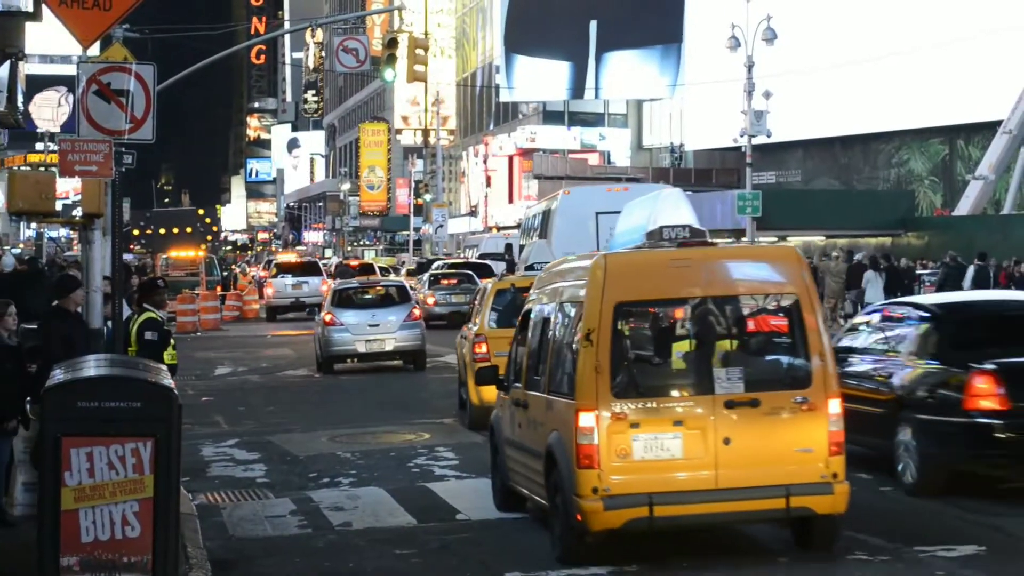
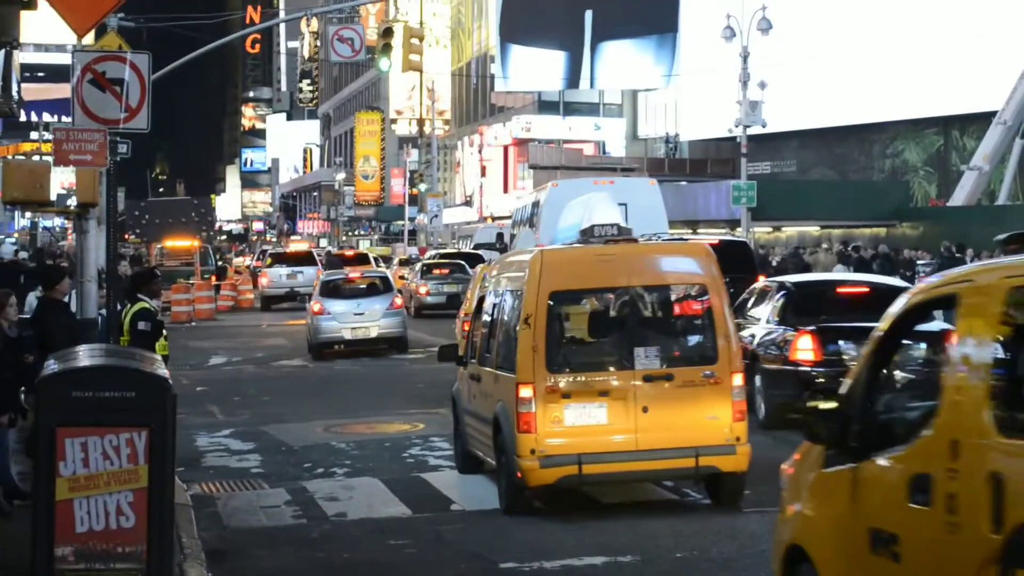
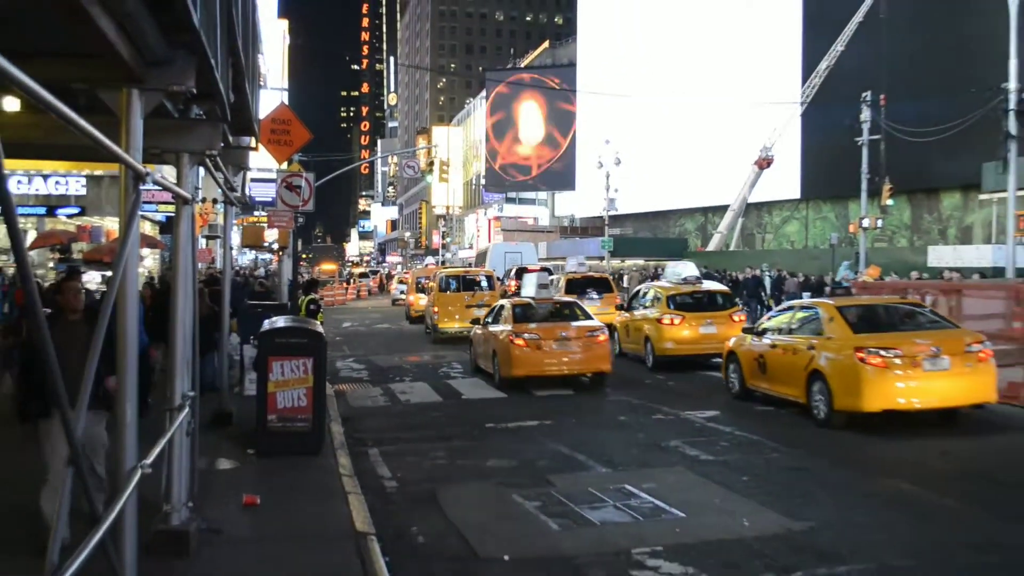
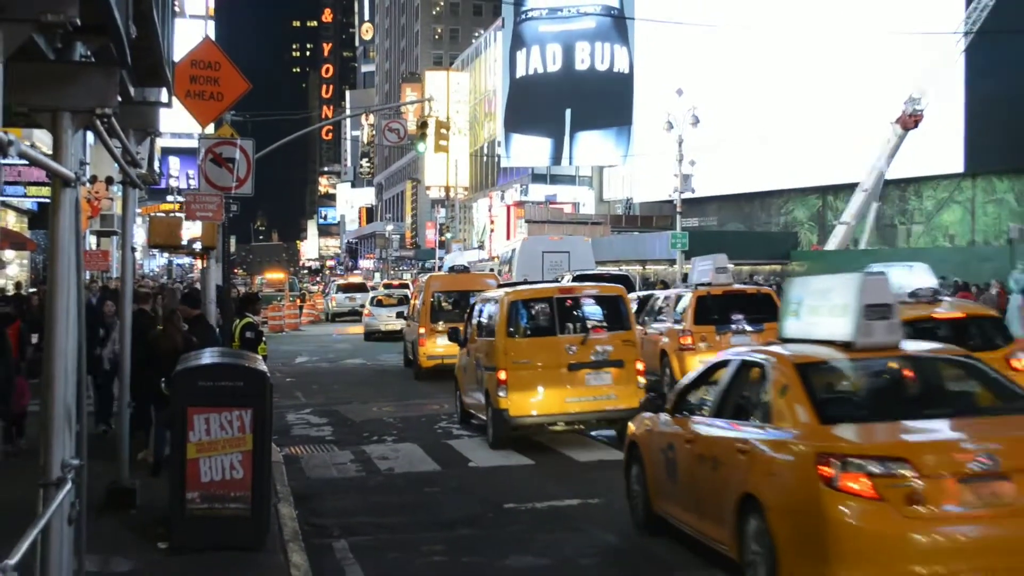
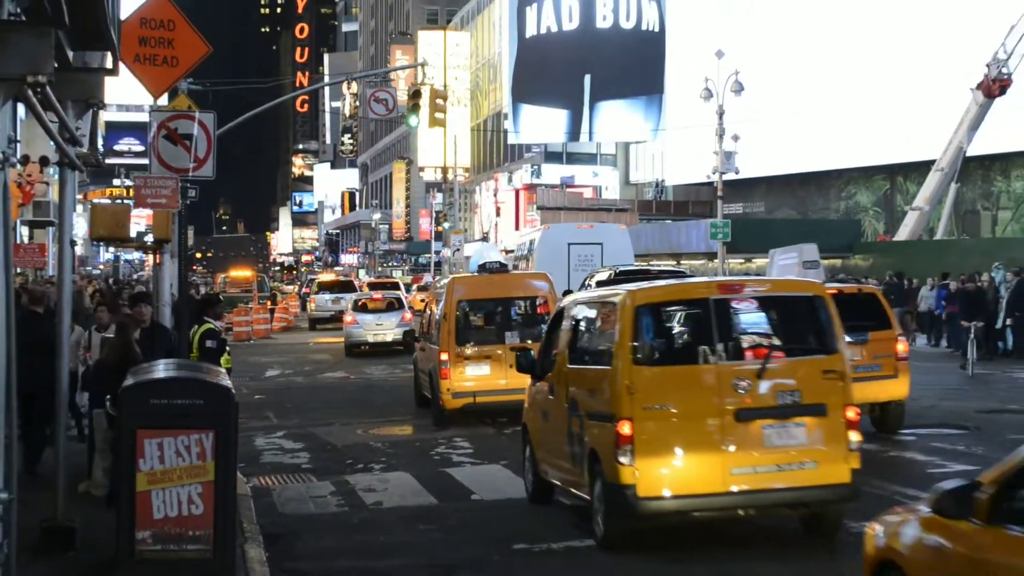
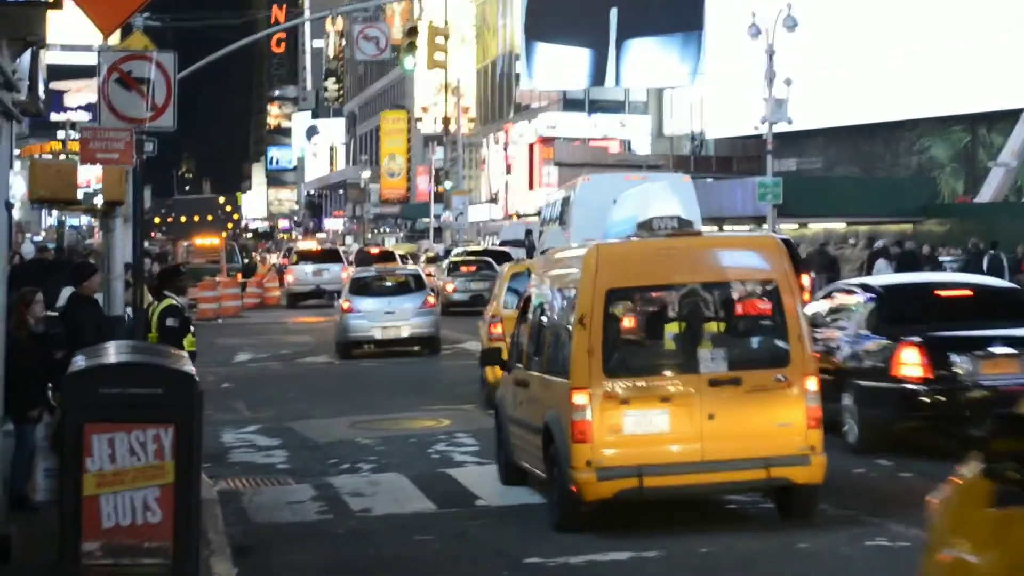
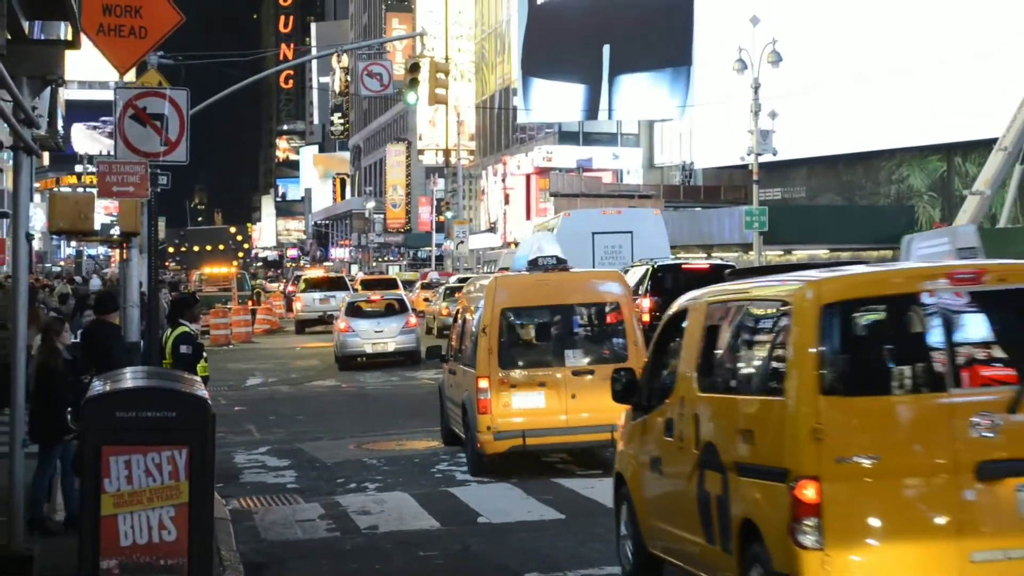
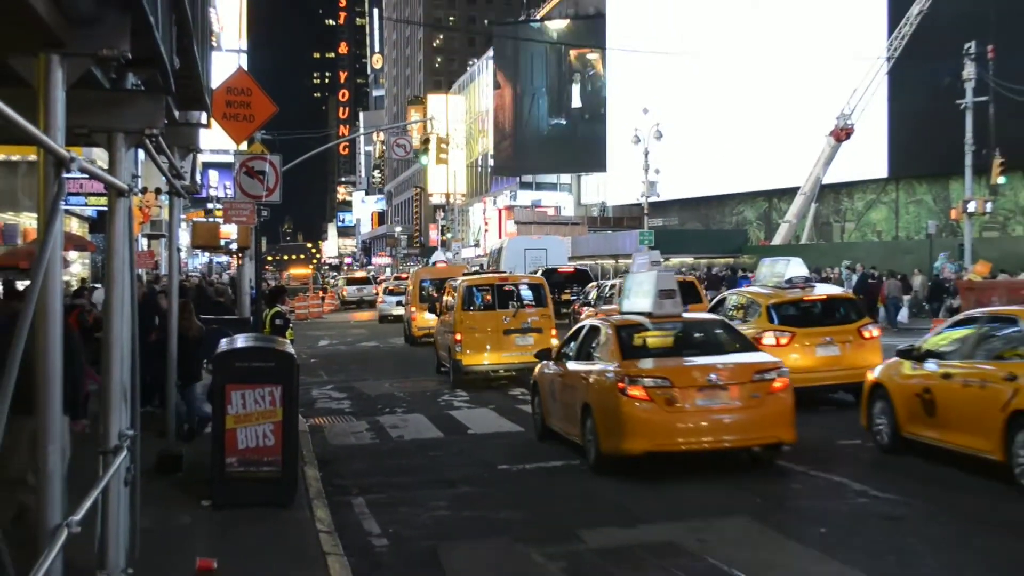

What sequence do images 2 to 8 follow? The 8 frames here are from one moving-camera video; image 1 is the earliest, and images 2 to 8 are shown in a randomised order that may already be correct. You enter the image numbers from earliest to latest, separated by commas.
6, 2, 7, 5, 4, 8, 3
